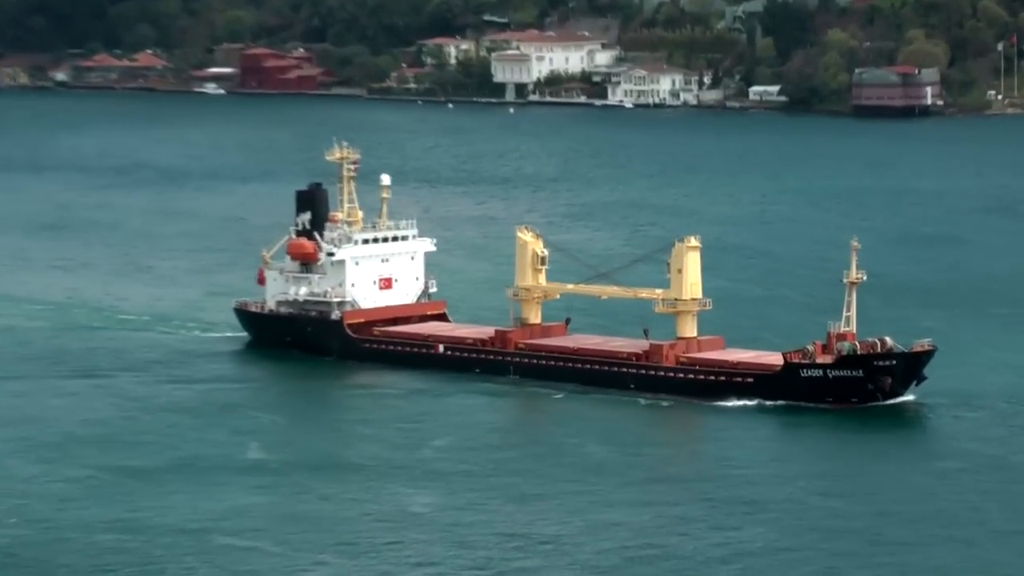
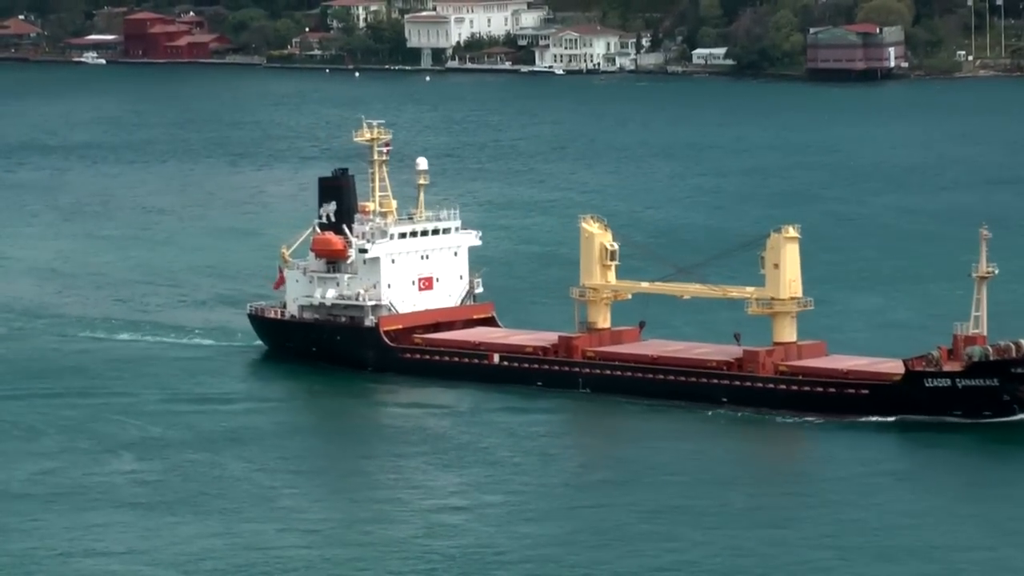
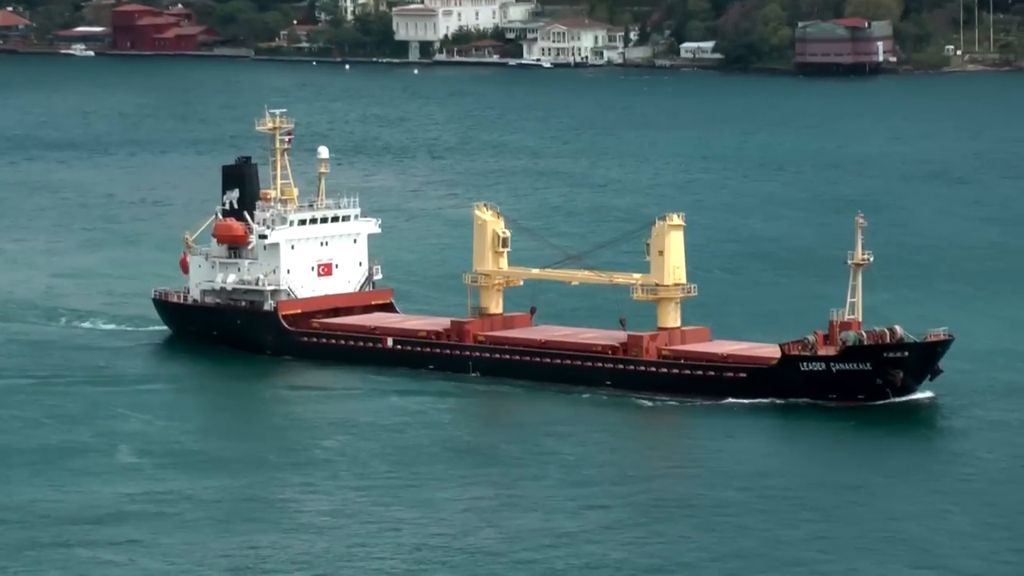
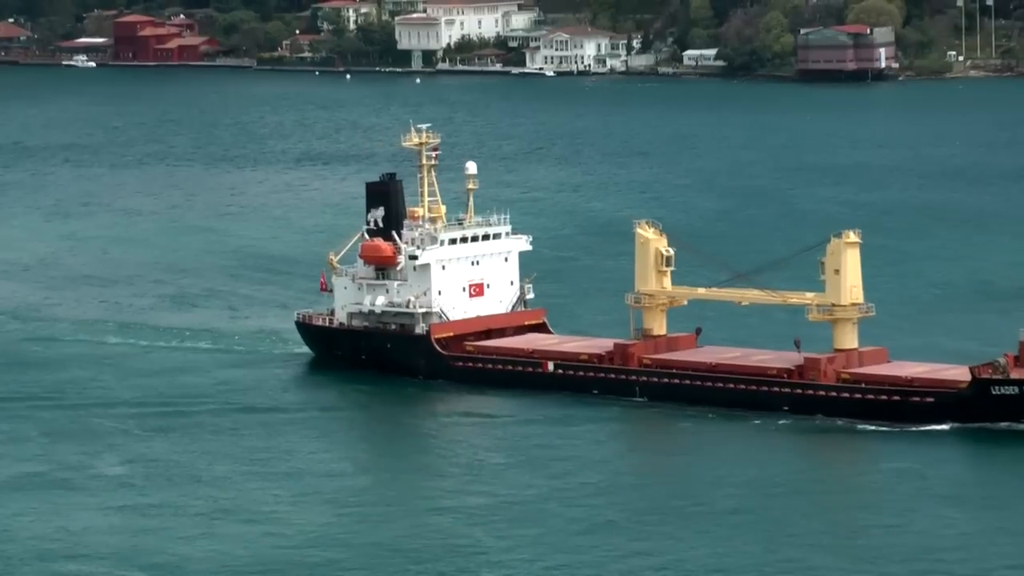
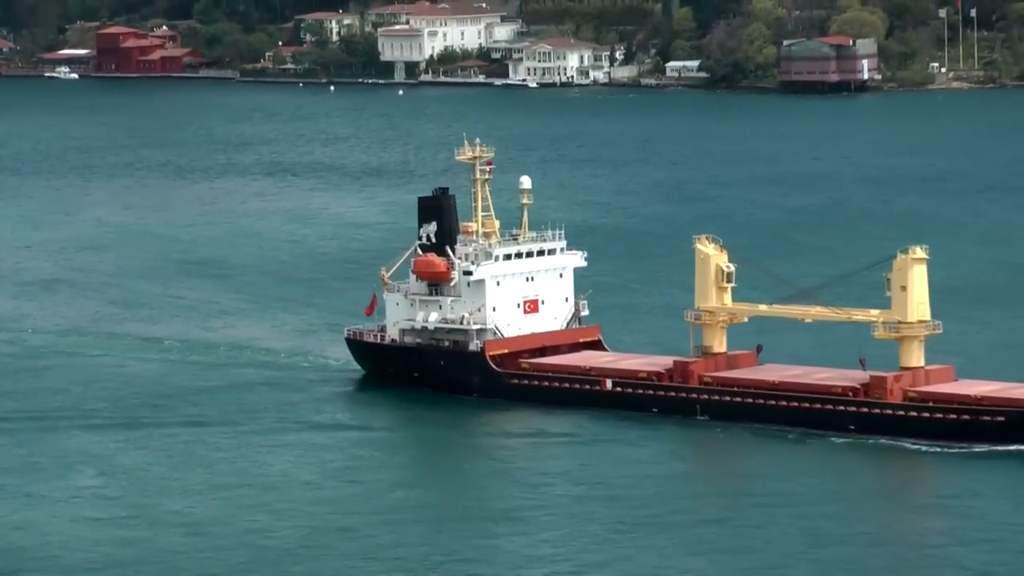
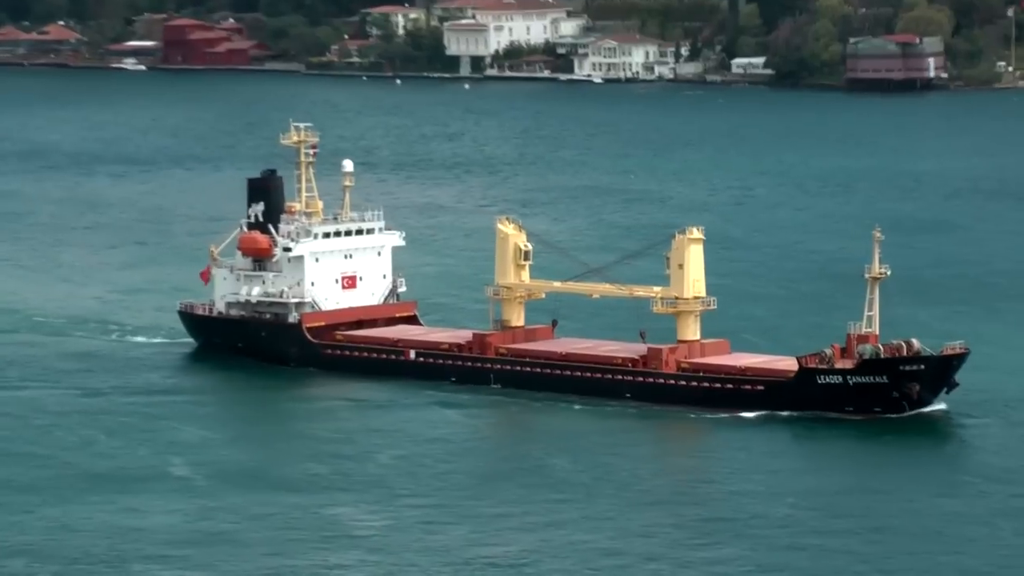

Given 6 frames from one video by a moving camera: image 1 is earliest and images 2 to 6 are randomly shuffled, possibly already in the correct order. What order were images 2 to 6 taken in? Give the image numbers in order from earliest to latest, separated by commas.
6, 3, 2, 4, 5
